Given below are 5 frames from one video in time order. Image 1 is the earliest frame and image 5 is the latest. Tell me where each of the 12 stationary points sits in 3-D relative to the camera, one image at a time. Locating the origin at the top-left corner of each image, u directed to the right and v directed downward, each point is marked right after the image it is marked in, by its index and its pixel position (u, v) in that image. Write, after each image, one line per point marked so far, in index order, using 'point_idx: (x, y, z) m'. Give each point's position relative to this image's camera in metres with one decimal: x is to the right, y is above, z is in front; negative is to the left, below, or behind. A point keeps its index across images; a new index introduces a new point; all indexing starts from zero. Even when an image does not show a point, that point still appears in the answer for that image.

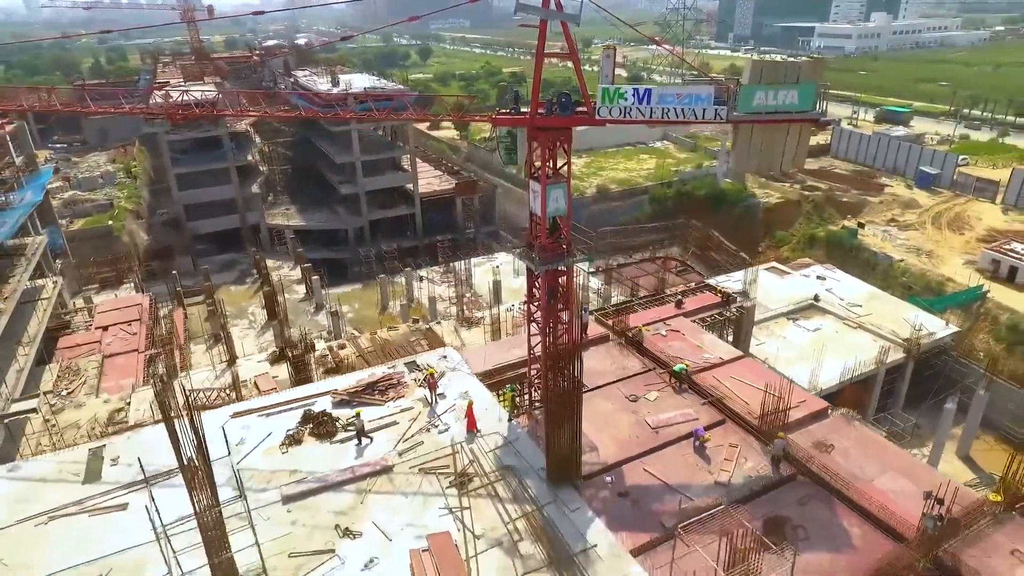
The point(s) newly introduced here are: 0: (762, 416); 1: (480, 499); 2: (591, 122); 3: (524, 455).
0: (+6.1, -3.2, +15.4) m
1: (-0.7, -4.5, +13.6) m
2: (+1.8, +4.3, +15.8) m
3: (+0.3, -3.9, +14.7) m
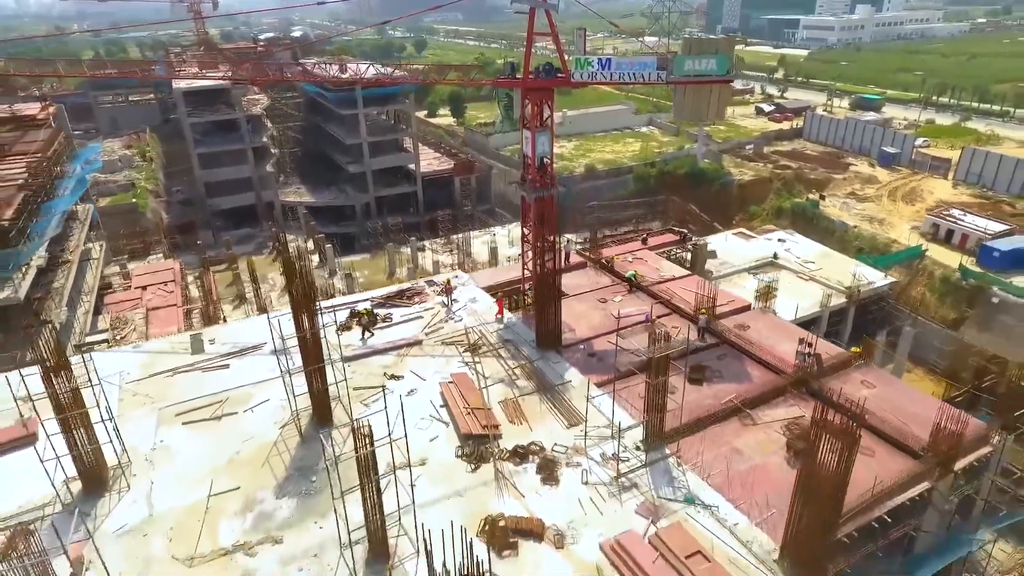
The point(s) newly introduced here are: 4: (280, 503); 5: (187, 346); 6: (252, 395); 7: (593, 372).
0: (+6.1, -0.7, +20.5) m
1: (-0.7, -2.1, +18.7) m
2: (+1.7, +6.8, +20.9) m
3: (+0.2, -1.5, +19.8) m
4: (-4.9, -4.6, +13.5) m
5: (-10.1, -1.8, +19.7) m
6: (-7.1, -2.9, +17.2) m
7: (+2.3, -2.4, +18.0) m
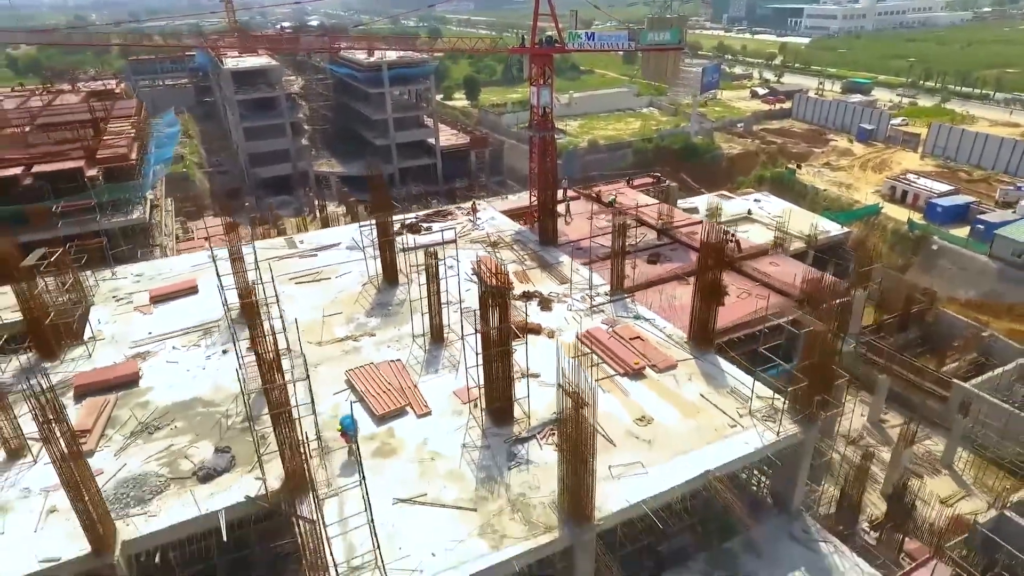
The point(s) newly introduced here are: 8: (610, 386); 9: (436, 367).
0: (+6.5, +2.9, +27.6) m
1: (-0.3, +1.6, +25.9) m
2: (+2.2, +10.4, +27.9) m
3: (+0.6, +2.2, +27.0) m
4: (-4.7, -1.0, +20.8) m
5: (-9.7, +1.9, +27.0) m
6: (-6.7, +0.7, +24.5) m
7: (+2.7, +1.2, +25.2) m
8: (+2.7, -2.6, +17.1) m
9: (-2.2, -2.3, +18.1) m
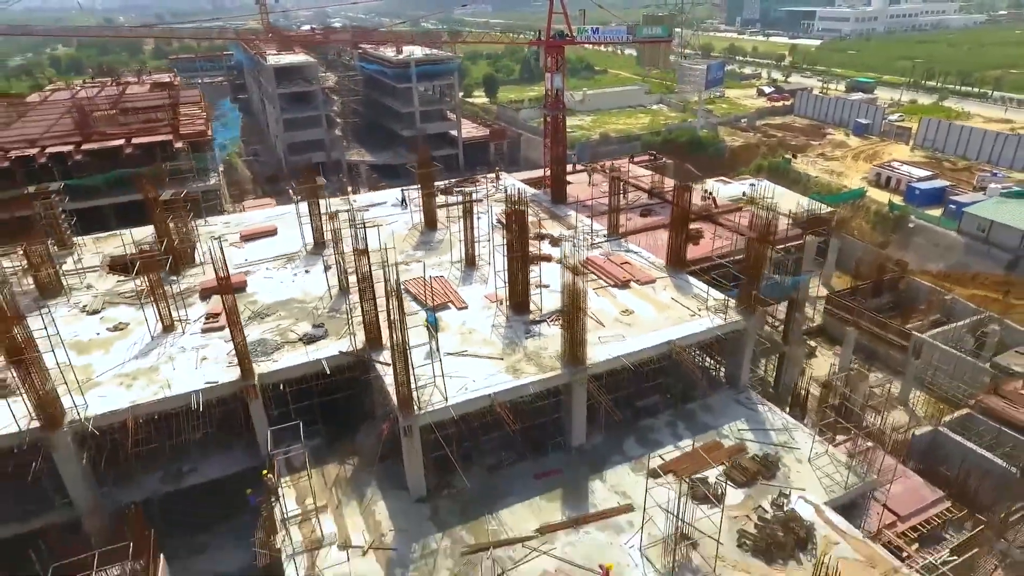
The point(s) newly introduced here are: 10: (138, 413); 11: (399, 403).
0: (+7.4, +5.3, +33.0) m
1: (+0.5, +4.0, +31.4) m
2: (+3.2, +12.9, +33.4) m
3: (+1.5, +4.6, +32.5) m
4: (-4.0, +1.5, +26.4) m
5: (-8.8, +4.5, +32.7) m
6: (-5.9, +3.3, +30.2) m
7: (+3.5, +3.6, +30.6) m
8: (+3.3, -0.1, +22.5) m
9: (-1.6, +0.3, +23.7) m
10: (-10.1, -3.4, +17.2) m
11: (-2.9, -3.0, +16.6) m
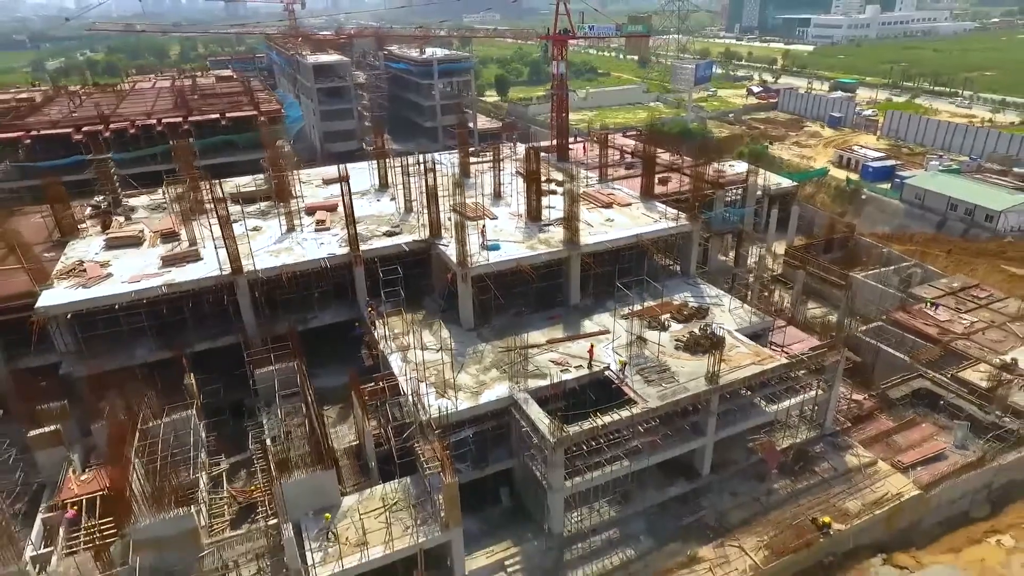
0: (+8.3, +9.2, +42.2) m
1: (+1.4, +8.0, +40.6) m
2: (+4.2, +16.8, +42.7) m
3: (+2.4, +8.6, +41.7) m
4: (-3.1, +5.6, +35.6) m
5: (-7.9, +8.5, +42.0) m
6: (-5.0, +7.3, +39.5) m
7: (+4.4, +7.6, +39.8) m
8: (+4.1, +3.9, +31.7) m
9: (-0.7, +4.3, +32.9) m
10: (-9.4, +0.8, +26.4) m
11: (-2.2, +1.1, +25.8) m
